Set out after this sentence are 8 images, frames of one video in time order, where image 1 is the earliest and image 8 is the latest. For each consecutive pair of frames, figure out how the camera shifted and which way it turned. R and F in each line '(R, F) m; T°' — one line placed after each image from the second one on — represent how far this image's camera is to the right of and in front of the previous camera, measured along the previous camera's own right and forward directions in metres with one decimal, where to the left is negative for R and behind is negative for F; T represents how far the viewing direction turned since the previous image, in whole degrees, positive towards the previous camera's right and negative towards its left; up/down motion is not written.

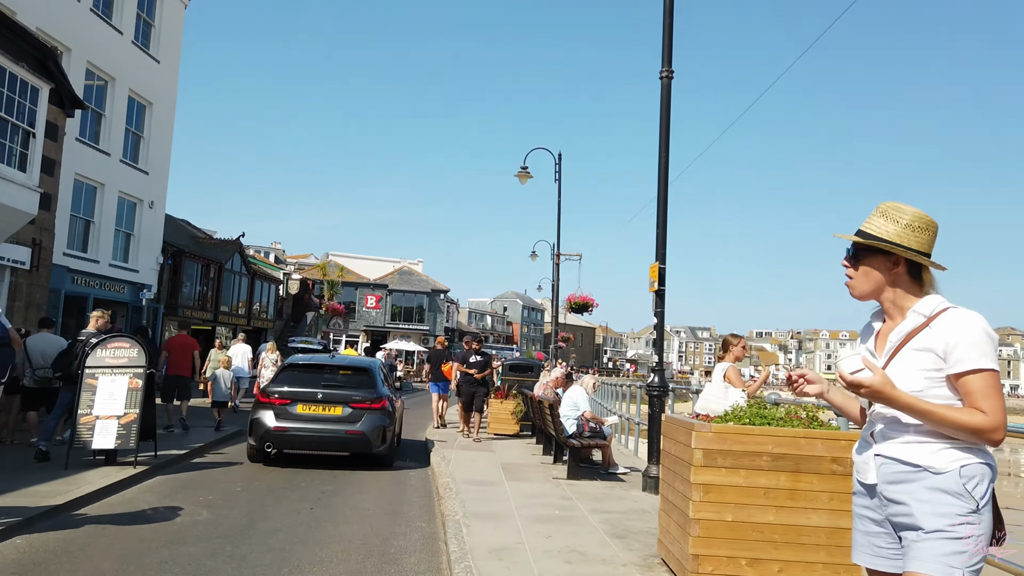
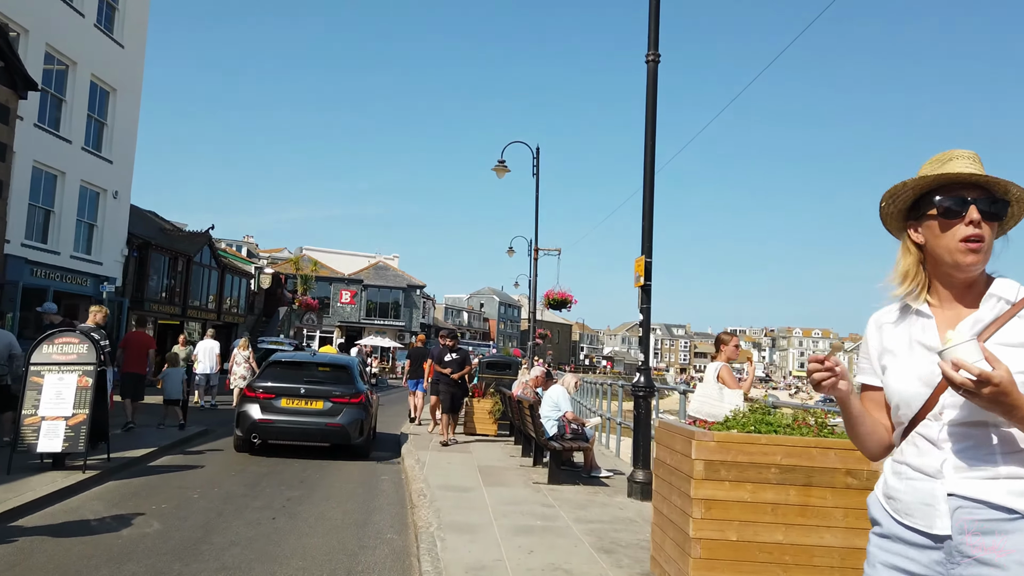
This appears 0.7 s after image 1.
(0.0, +0.5) m; +2°
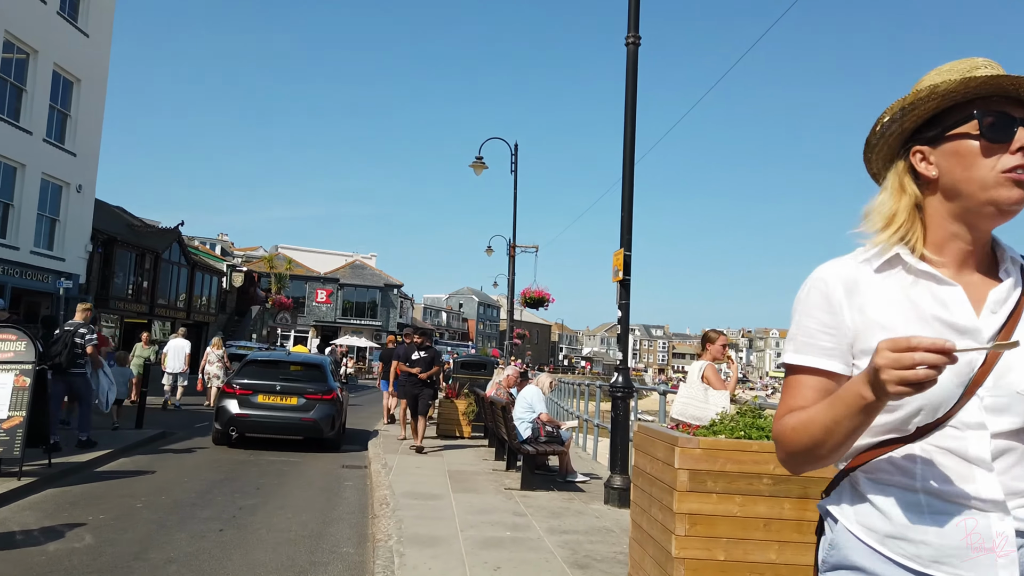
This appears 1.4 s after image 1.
(+0.1, +0.5) m; +1°
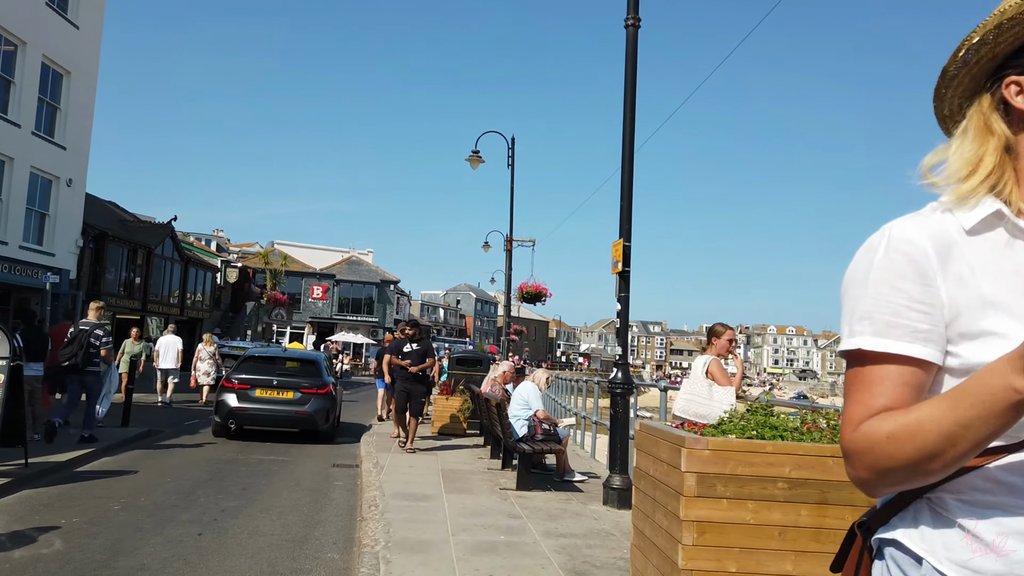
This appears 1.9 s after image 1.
(0.0, +0.3) m; 0°
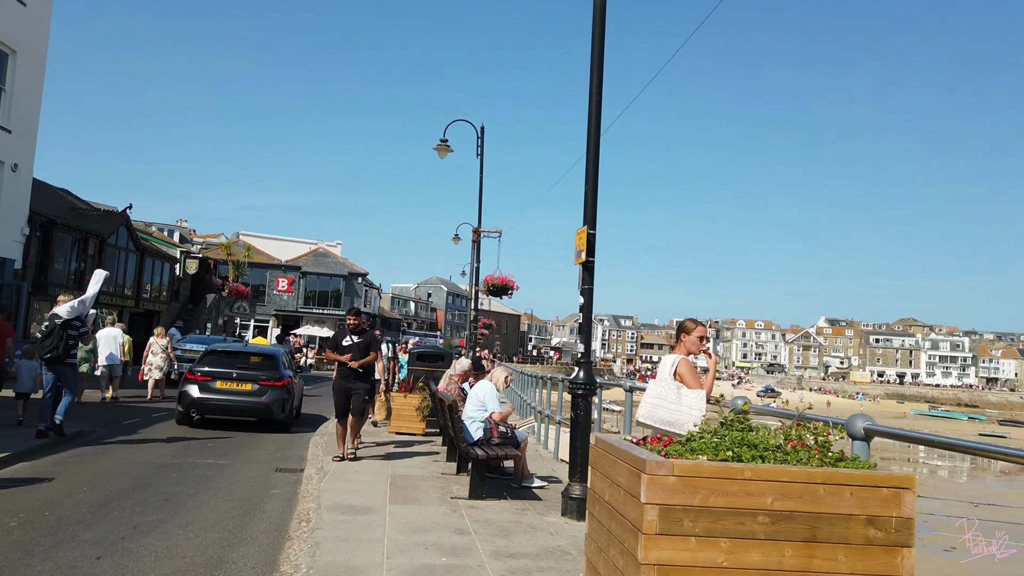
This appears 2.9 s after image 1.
(+0.2, +0.7) m; +2°
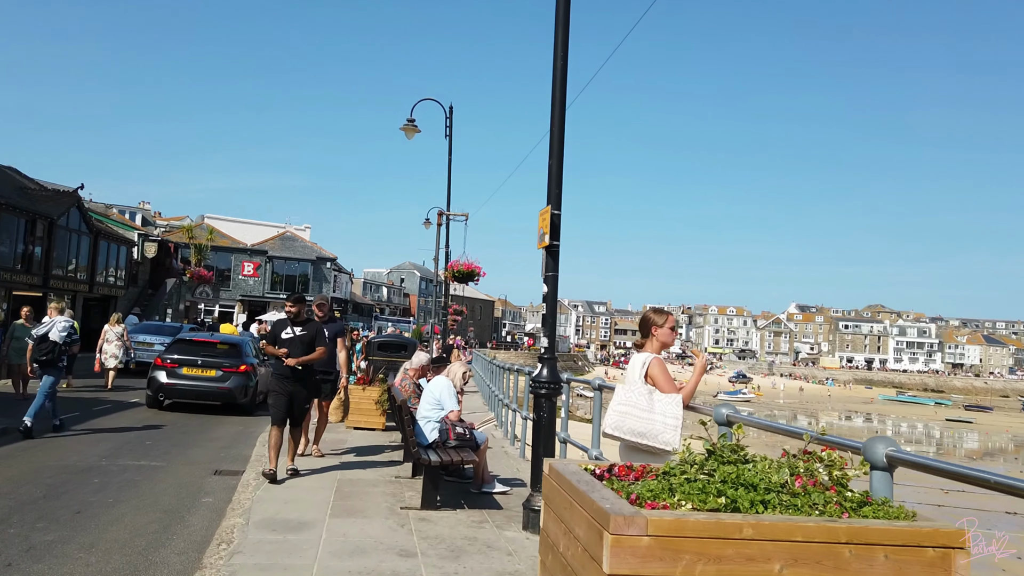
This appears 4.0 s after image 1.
(+0.2, +0.8) m; +2°
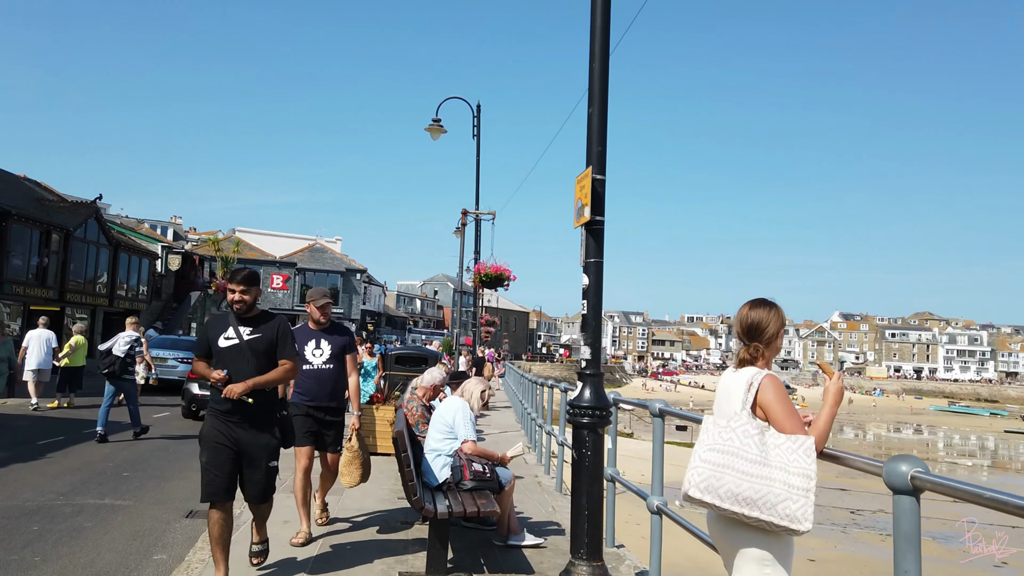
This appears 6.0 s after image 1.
(0.0, +1.7) m; -3°
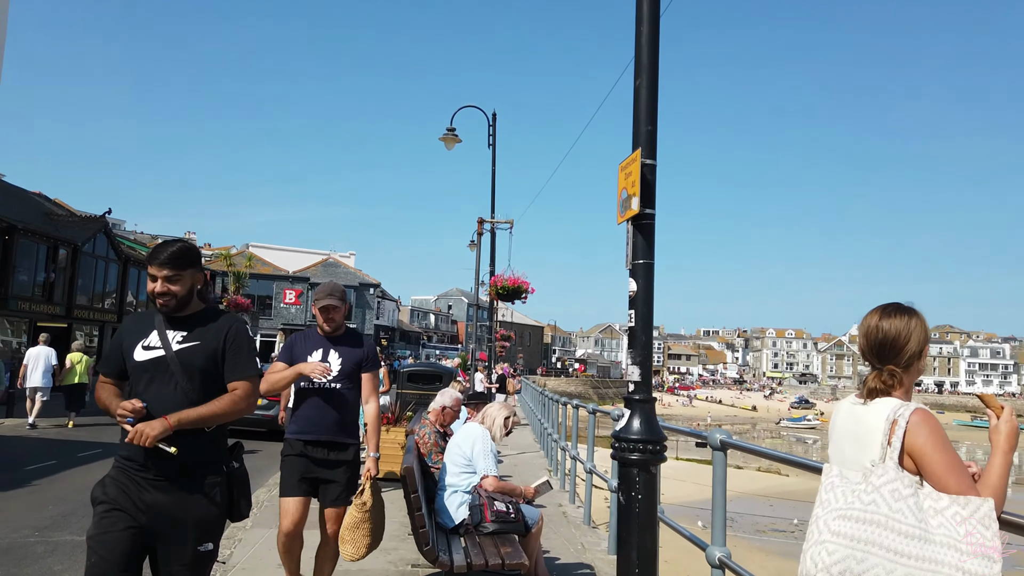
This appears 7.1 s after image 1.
(-0.1, +0.8) m; -1°
